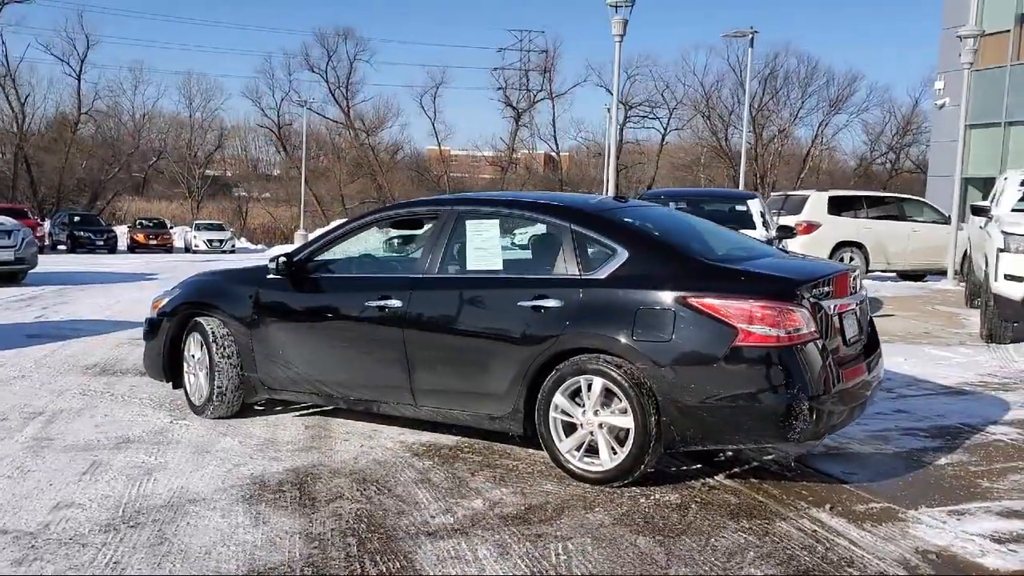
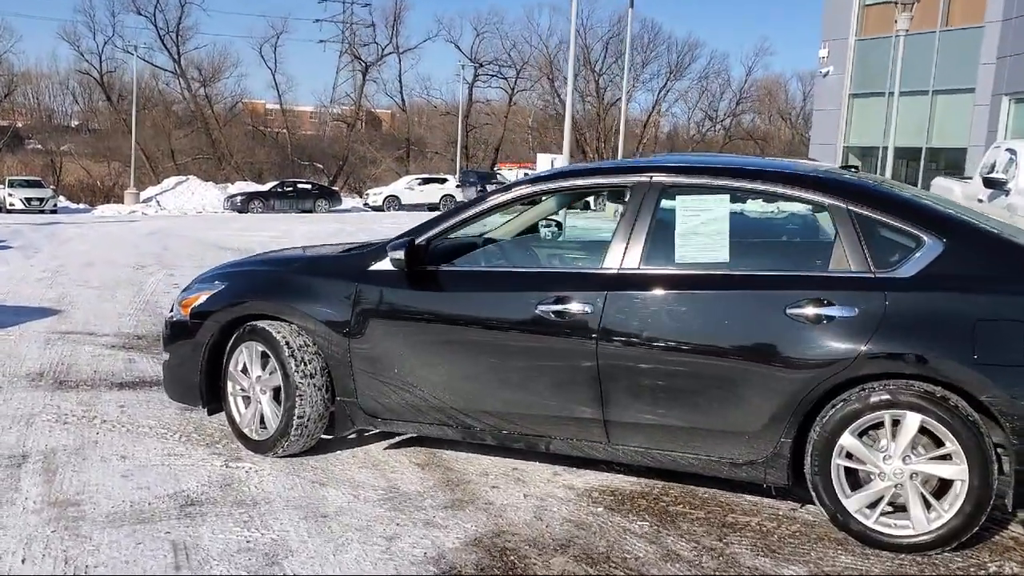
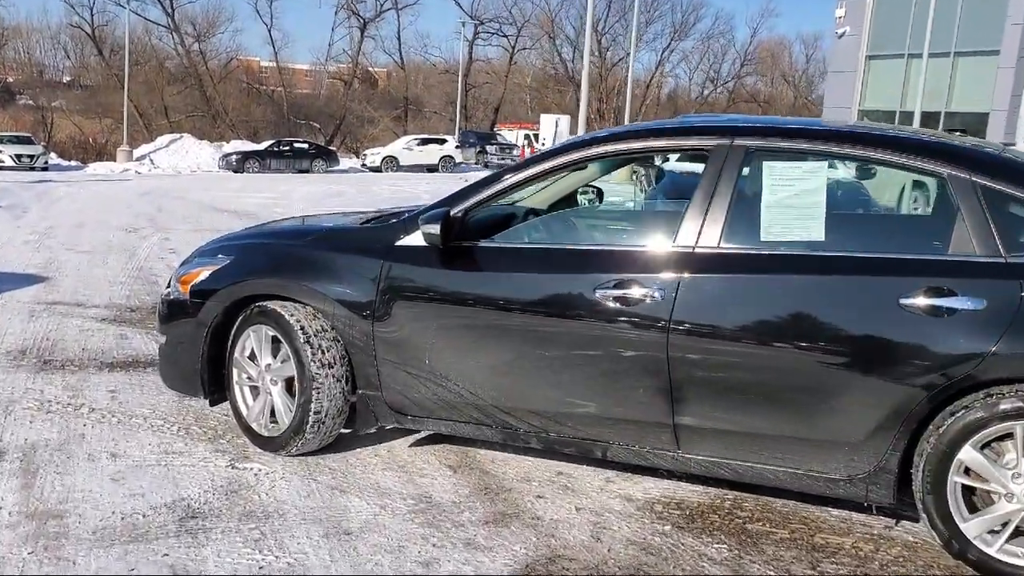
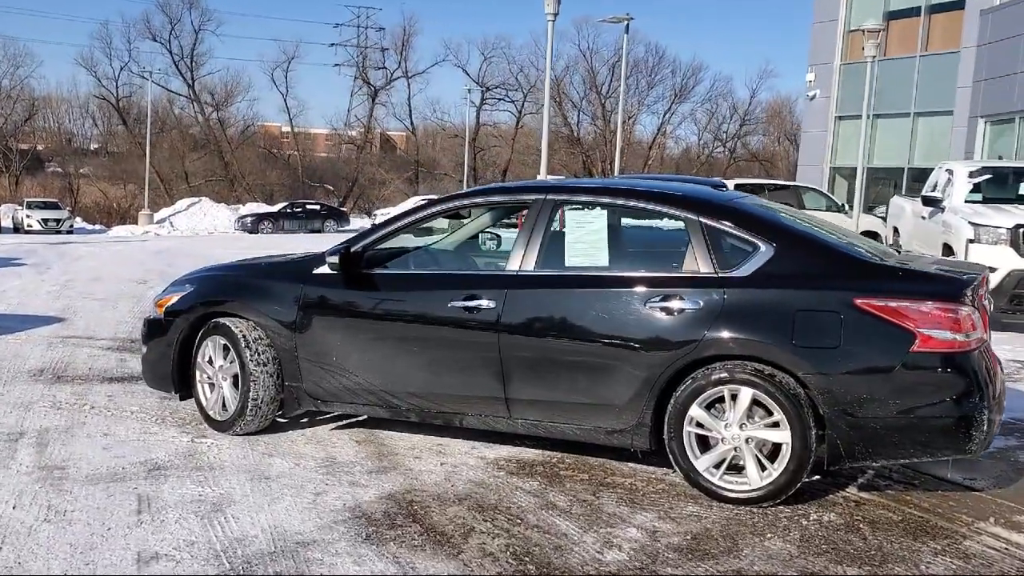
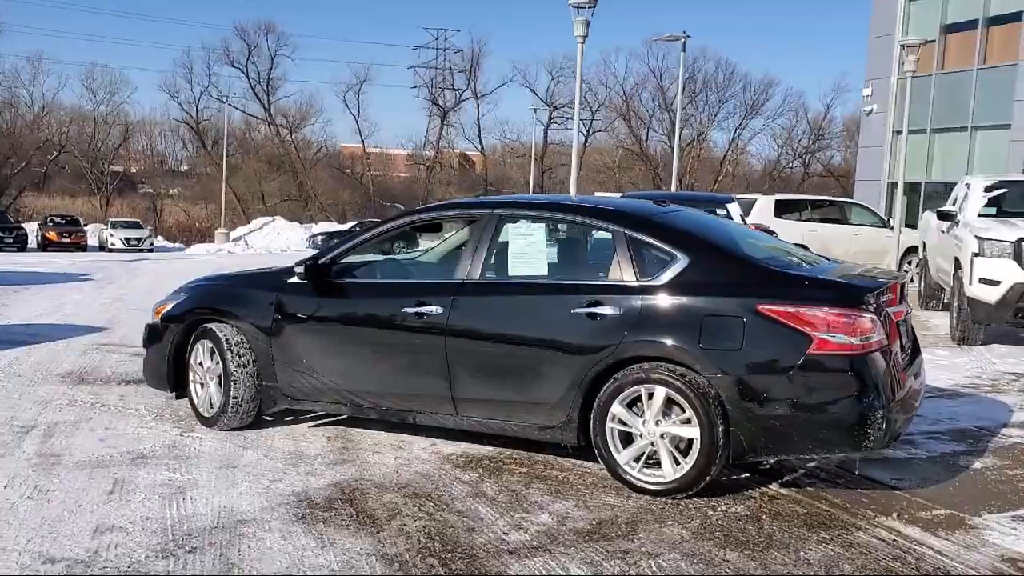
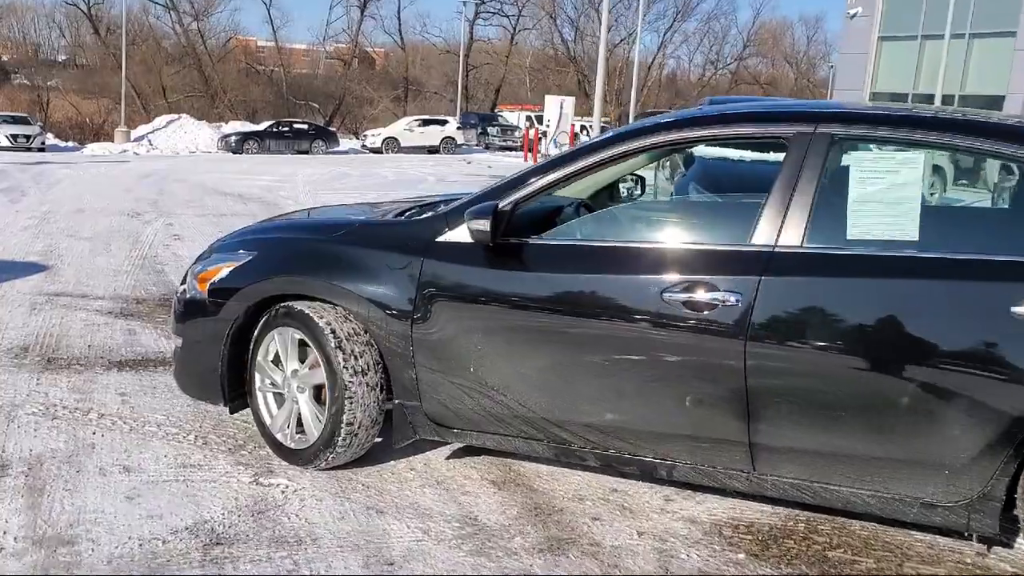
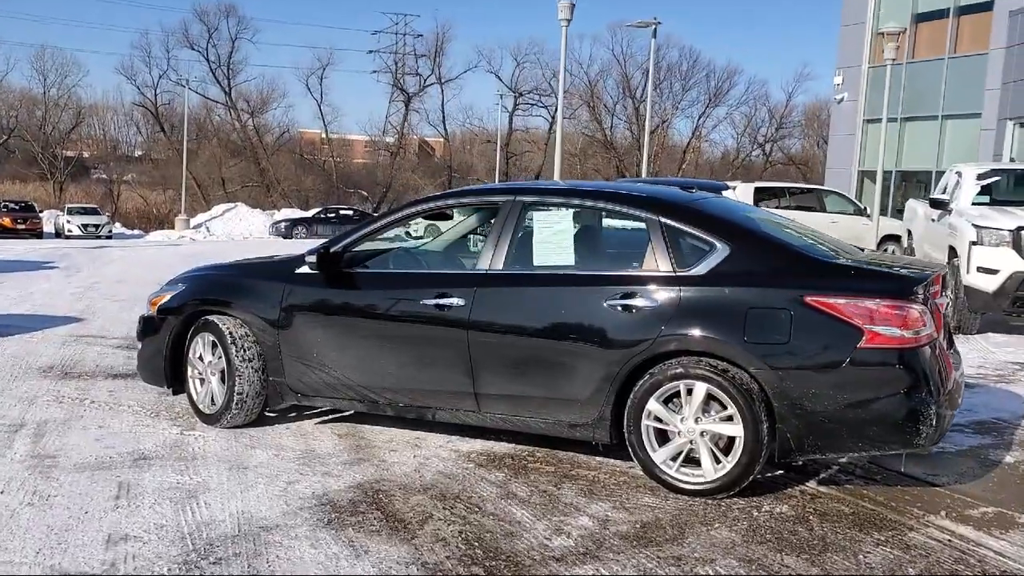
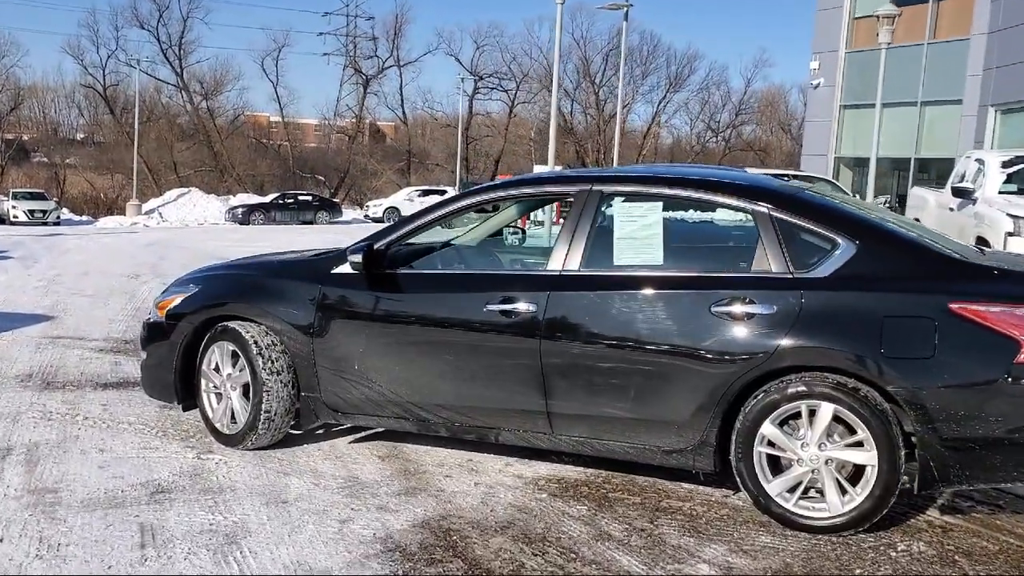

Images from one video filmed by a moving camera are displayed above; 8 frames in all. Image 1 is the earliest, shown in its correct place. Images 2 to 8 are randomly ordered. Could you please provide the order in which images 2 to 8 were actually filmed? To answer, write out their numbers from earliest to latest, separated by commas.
5, 7, 4, 8, 2, 3, 6
